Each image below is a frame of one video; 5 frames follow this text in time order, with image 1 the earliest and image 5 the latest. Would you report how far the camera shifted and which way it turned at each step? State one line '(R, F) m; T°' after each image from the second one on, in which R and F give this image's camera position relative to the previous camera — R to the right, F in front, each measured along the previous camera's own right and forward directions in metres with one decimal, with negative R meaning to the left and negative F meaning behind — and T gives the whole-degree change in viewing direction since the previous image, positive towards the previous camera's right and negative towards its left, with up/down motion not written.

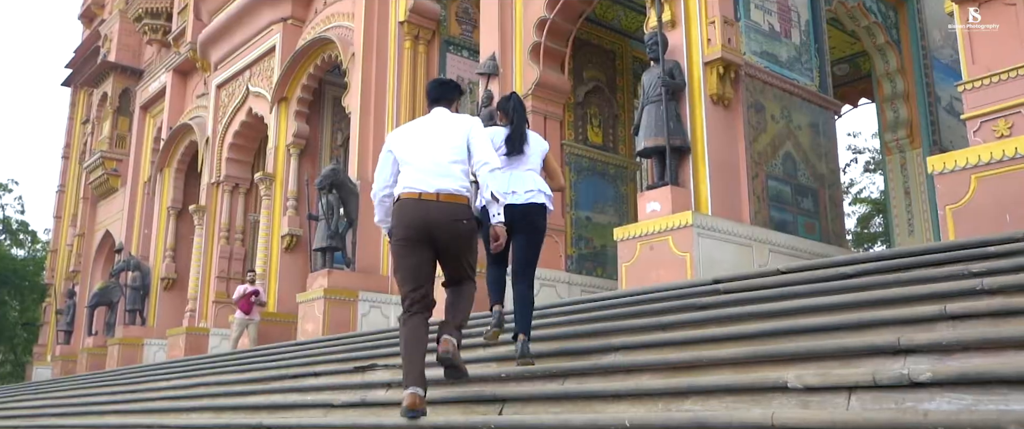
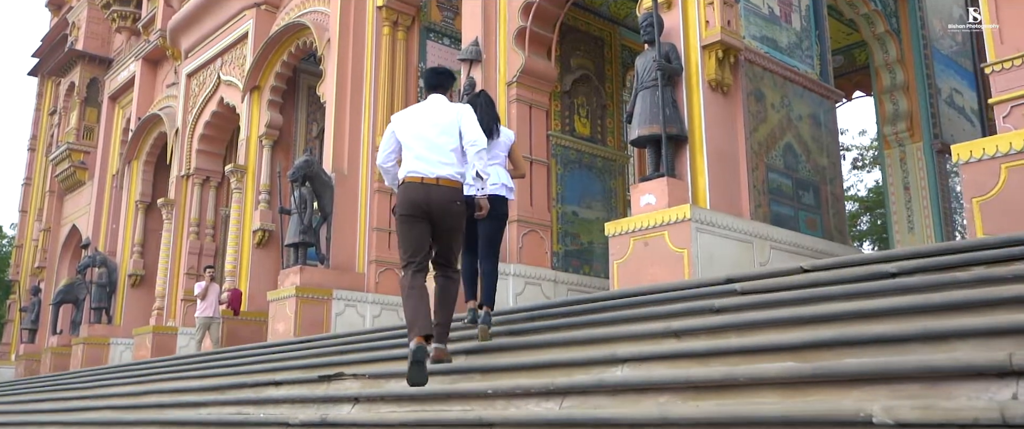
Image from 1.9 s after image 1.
(0.0, +0.5) m; +1°
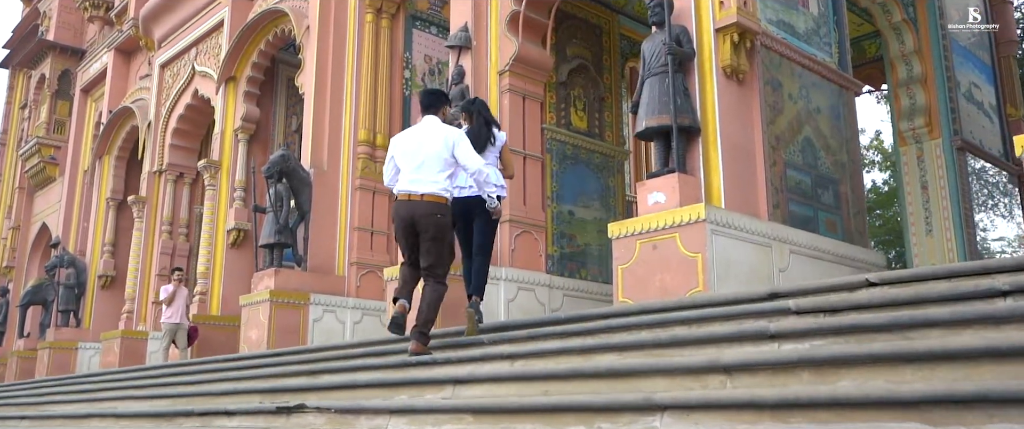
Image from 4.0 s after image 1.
(0.0, +0.6) m; +1°
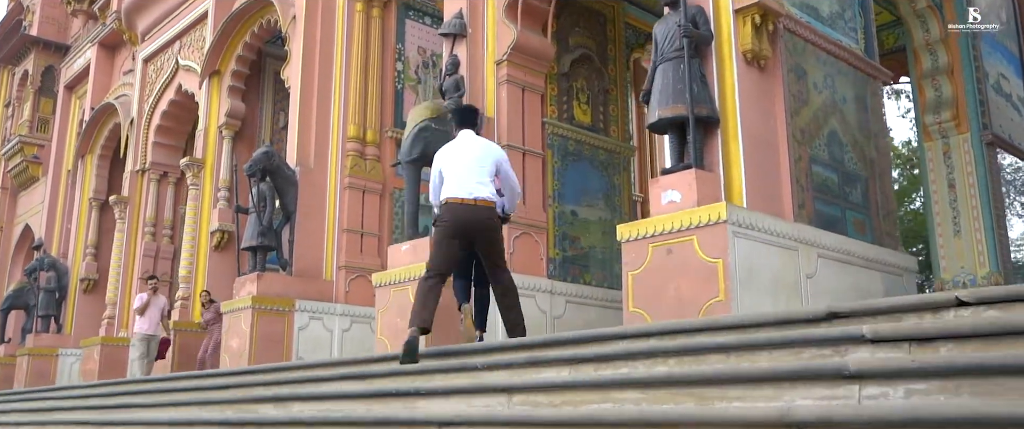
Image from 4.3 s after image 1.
(0.0, +0.6) m; 0°
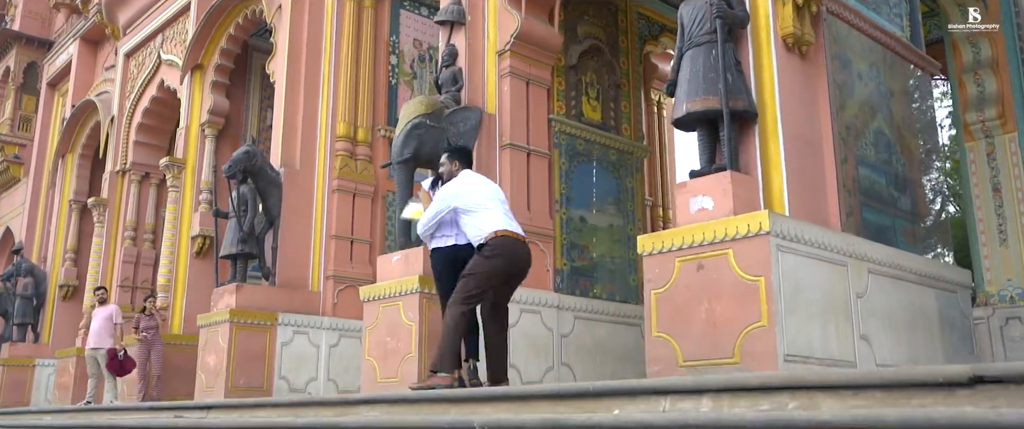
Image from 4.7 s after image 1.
(0.0, +0.7) m; 0°
